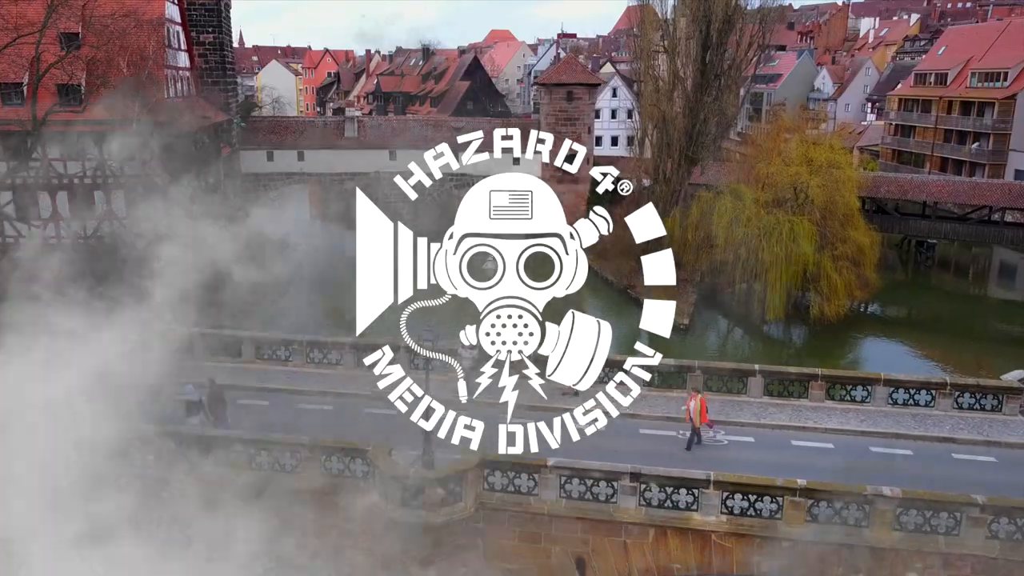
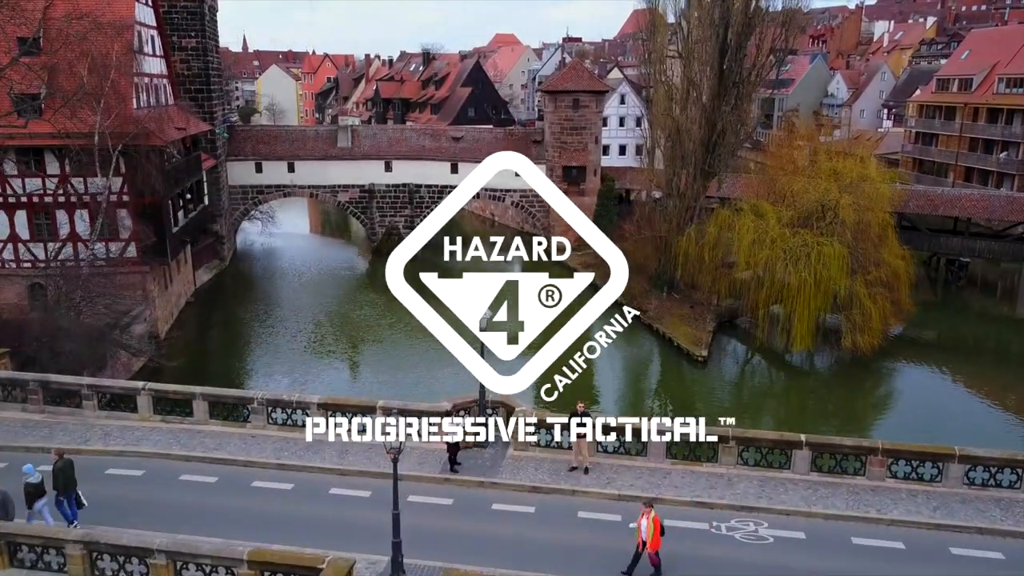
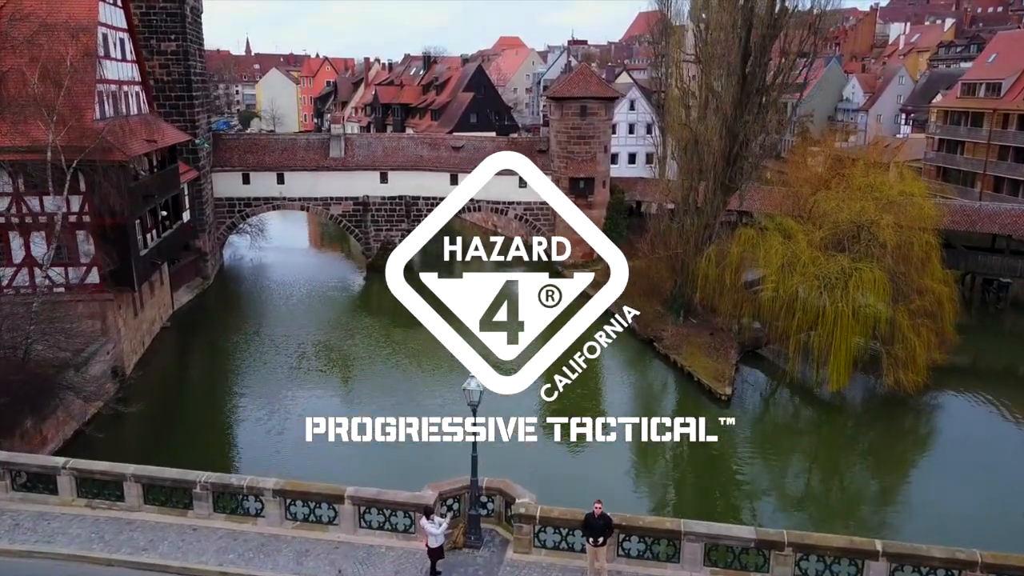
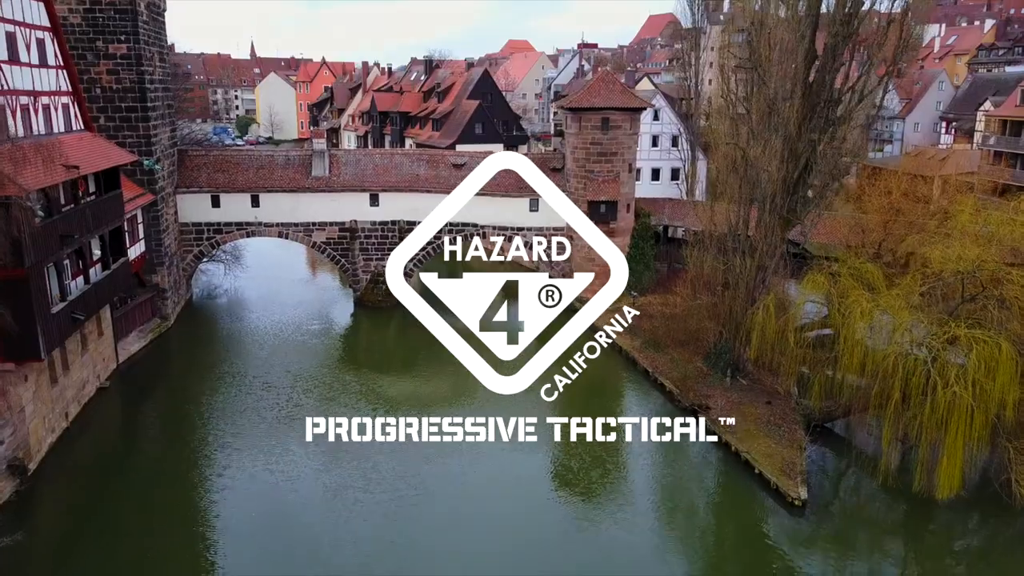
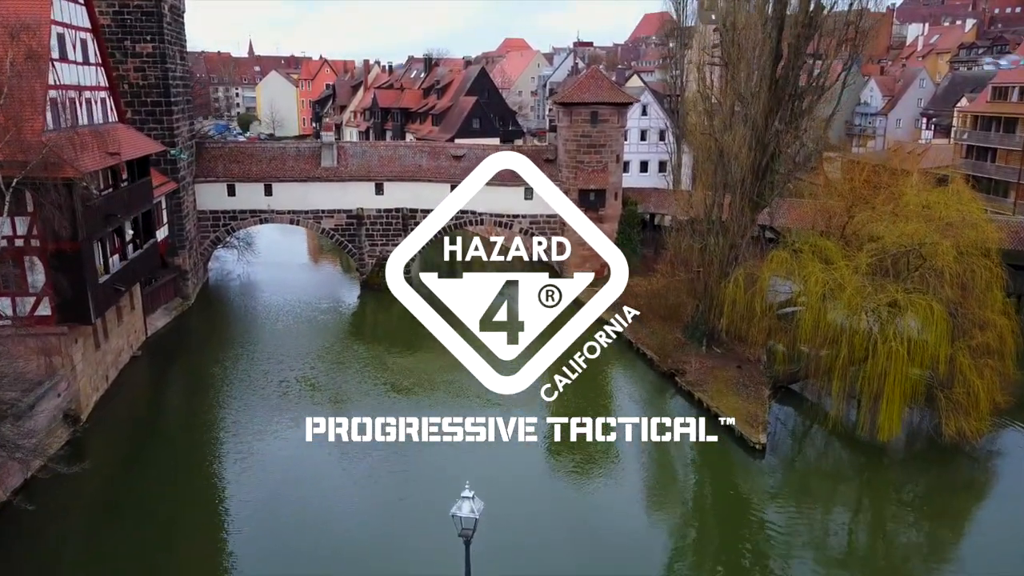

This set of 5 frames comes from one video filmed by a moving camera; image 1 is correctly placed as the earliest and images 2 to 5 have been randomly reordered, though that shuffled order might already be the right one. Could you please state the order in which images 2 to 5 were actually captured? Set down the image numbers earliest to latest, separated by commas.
2, 3, 5, 4
